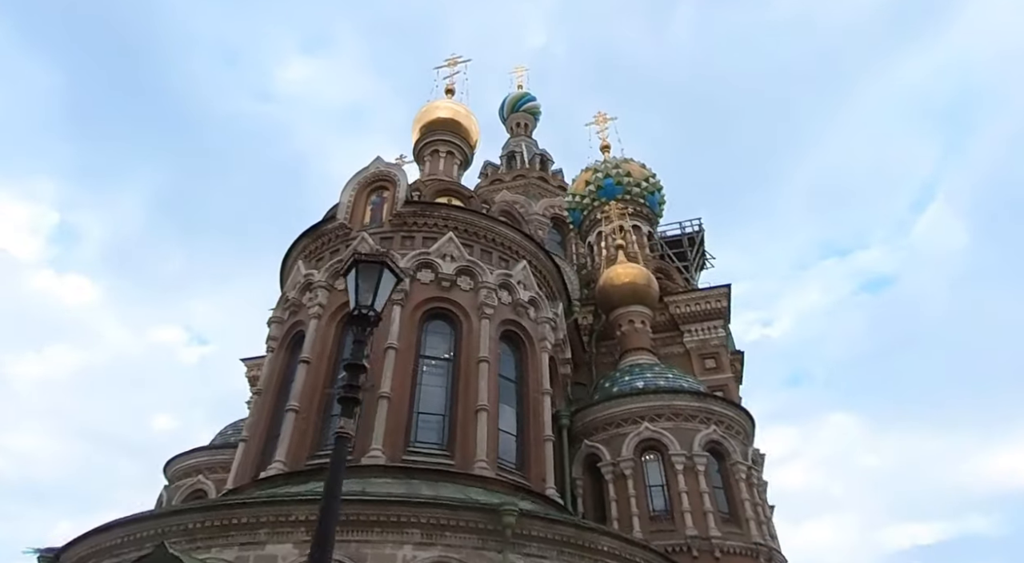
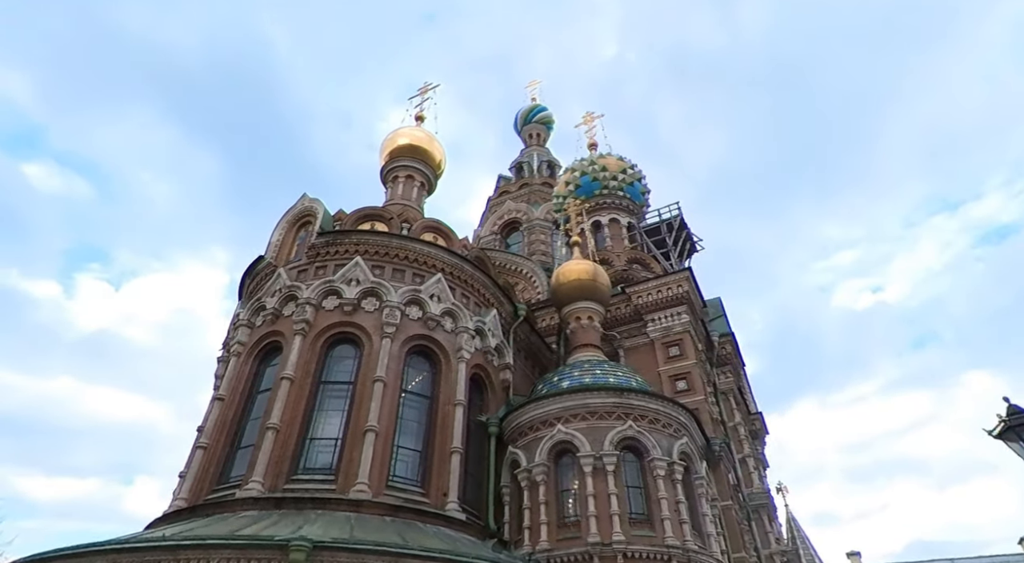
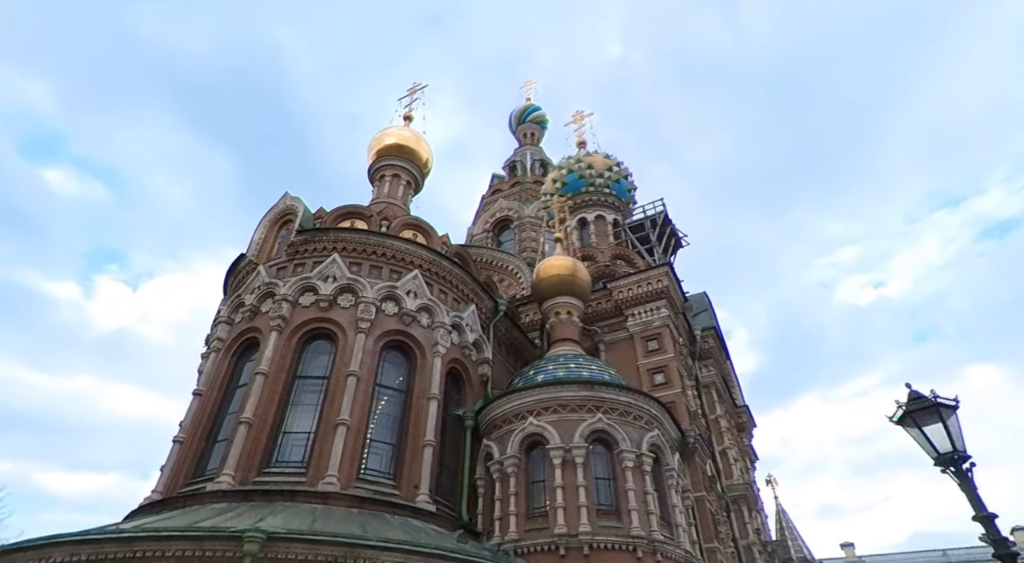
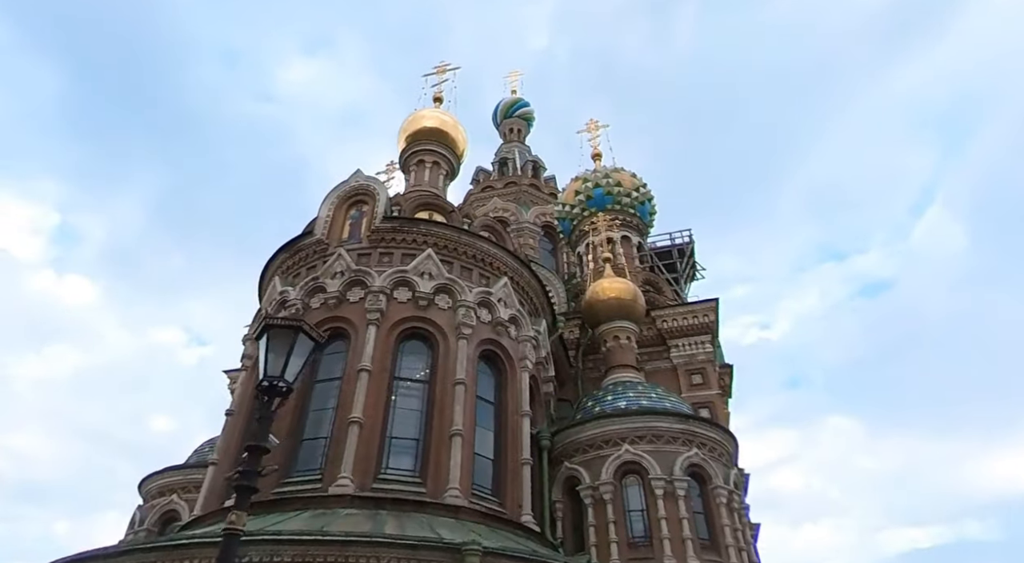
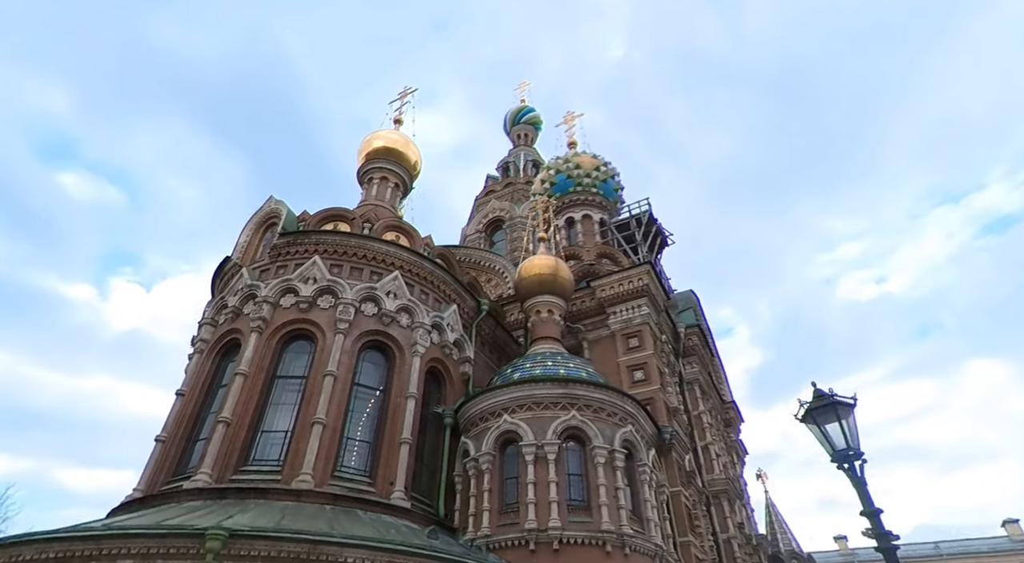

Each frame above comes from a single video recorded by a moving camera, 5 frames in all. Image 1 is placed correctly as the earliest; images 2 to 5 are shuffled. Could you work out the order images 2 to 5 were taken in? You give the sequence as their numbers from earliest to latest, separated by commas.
4, 2, 3, 5
